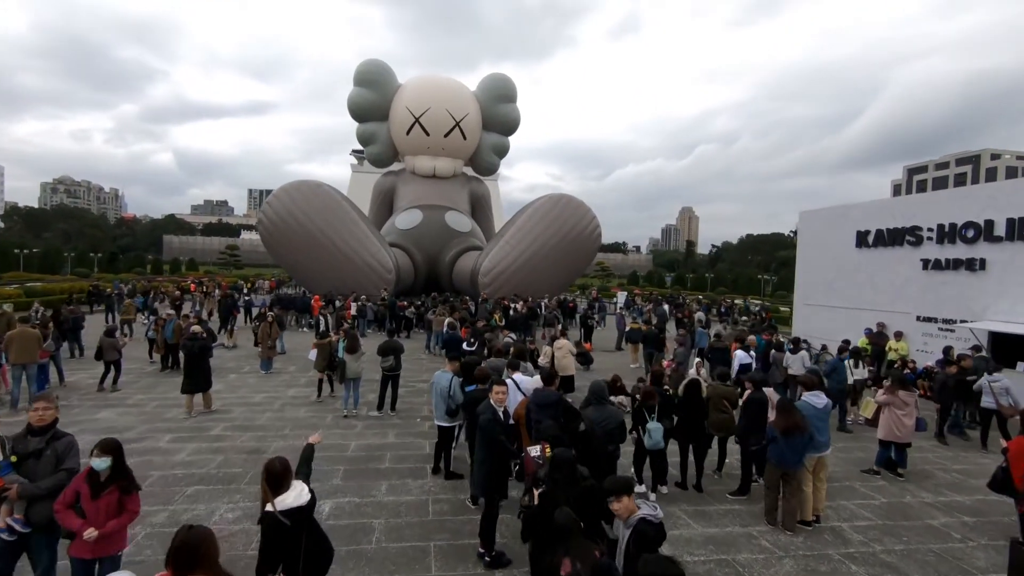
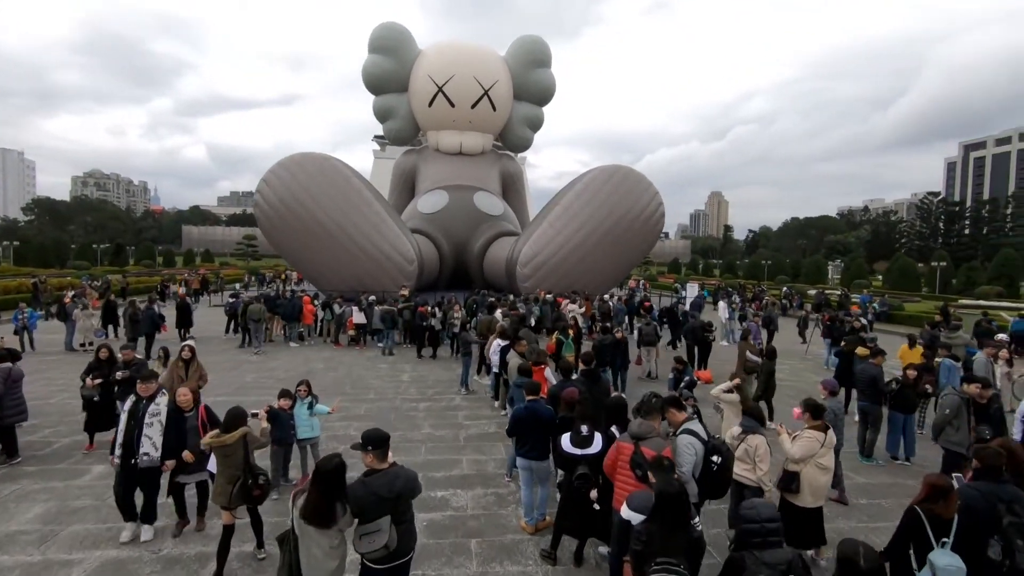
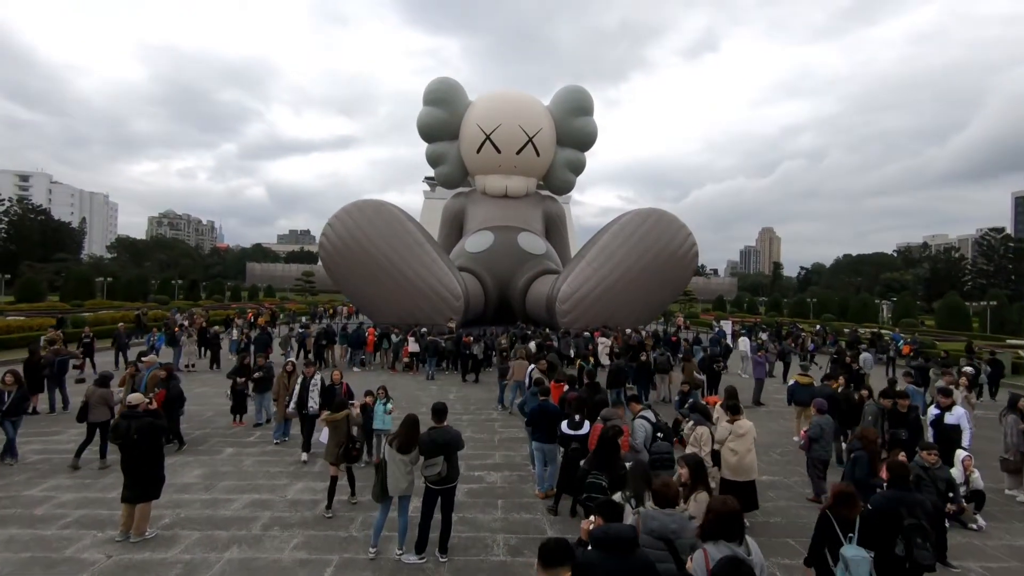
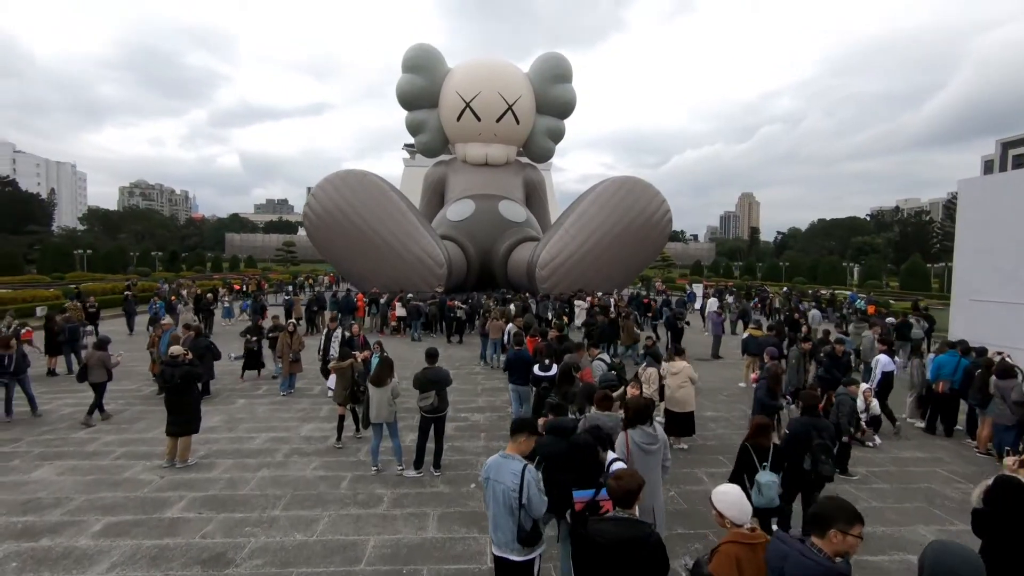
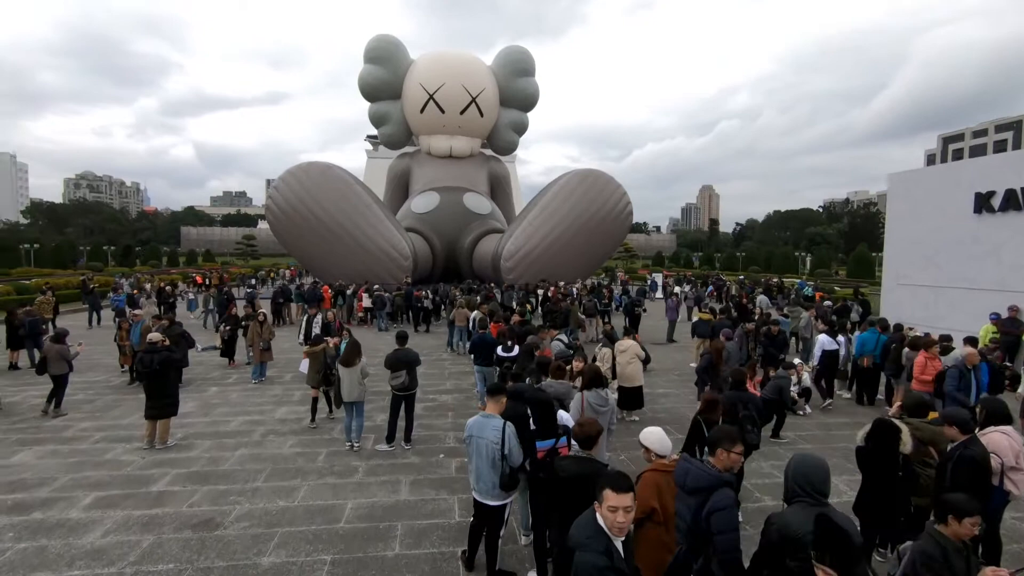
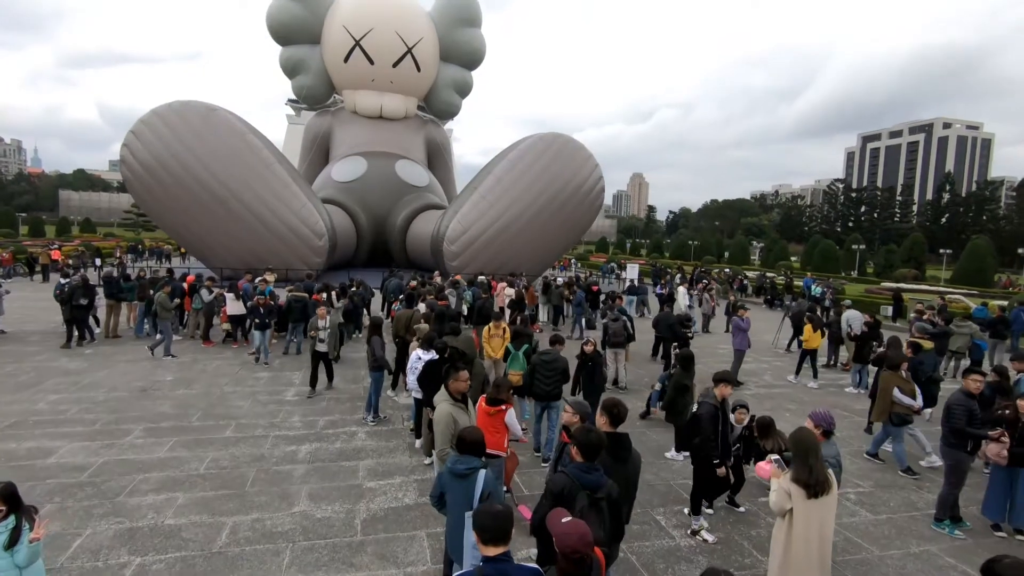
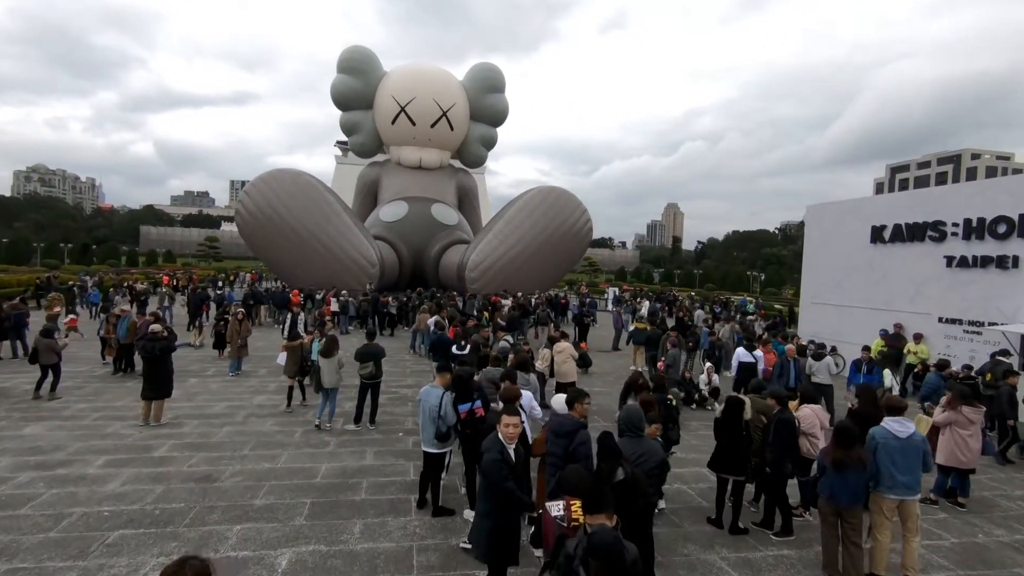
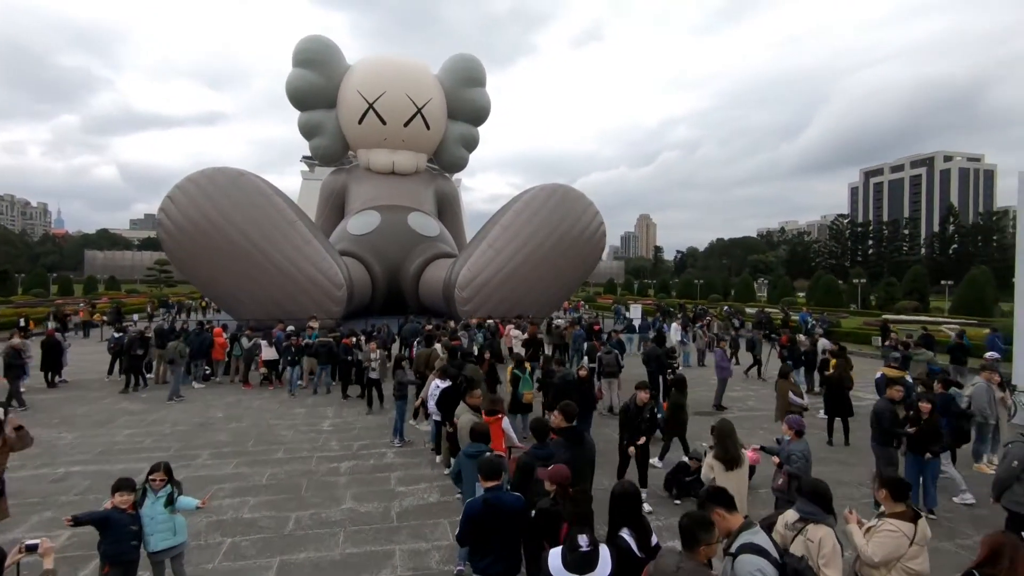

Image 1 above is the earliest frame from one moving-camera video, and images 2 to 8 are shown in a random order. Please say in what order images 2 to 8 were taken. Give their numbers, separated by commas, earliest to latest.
7, 5, 4, 3, 2, 8, 6
